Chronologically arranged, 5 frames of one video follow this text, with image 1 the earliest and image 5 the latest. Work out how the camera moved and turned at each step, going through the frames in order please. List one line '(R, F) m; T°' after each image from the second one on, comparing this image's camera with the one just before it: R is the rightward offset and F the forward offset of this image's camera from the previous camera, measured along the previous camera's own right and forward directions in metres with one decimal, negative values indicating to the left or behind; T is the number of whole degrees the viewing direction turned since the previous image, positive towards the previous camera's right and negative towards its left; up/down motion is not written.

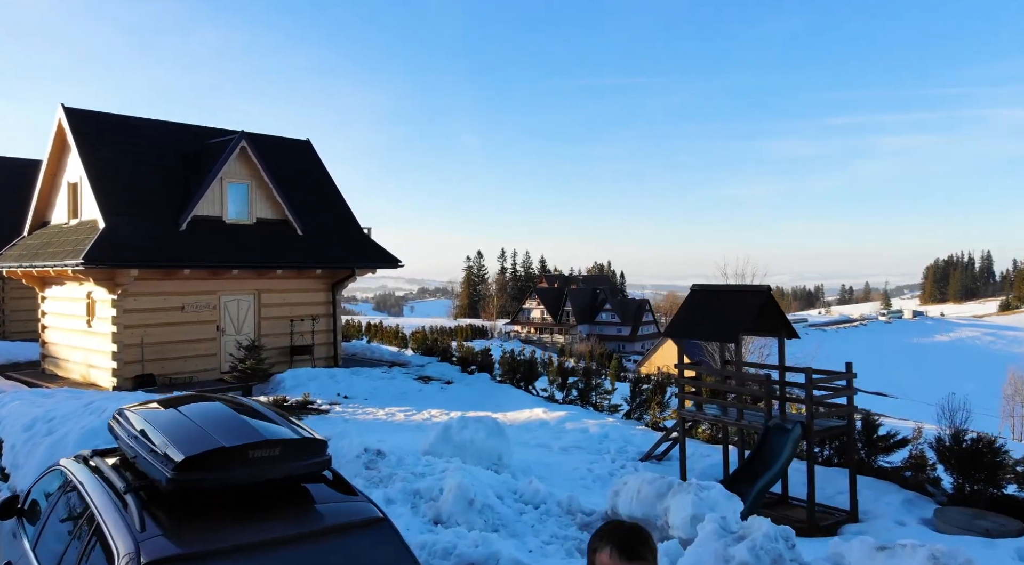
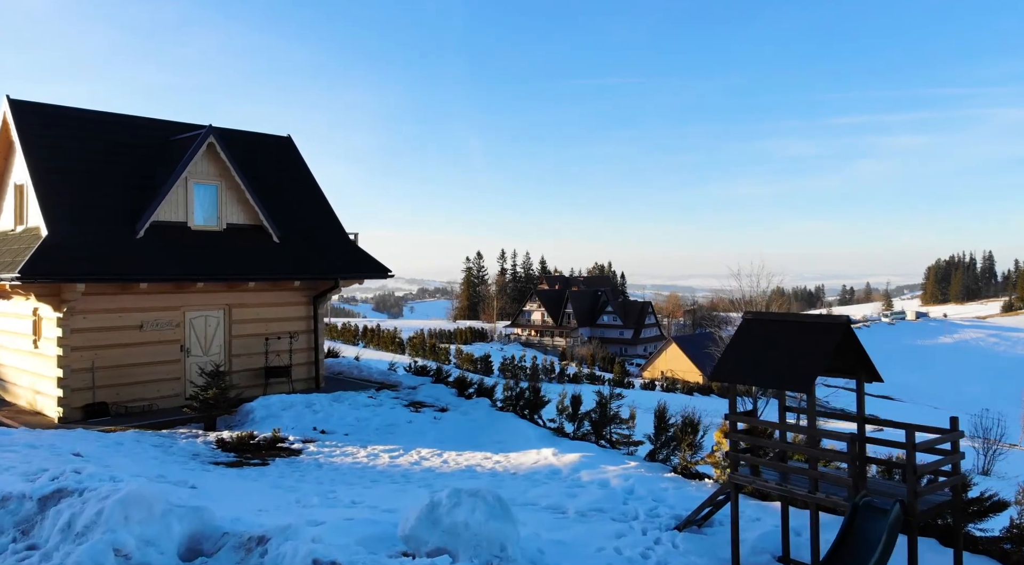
(-0.1, +1.7) m; 0°
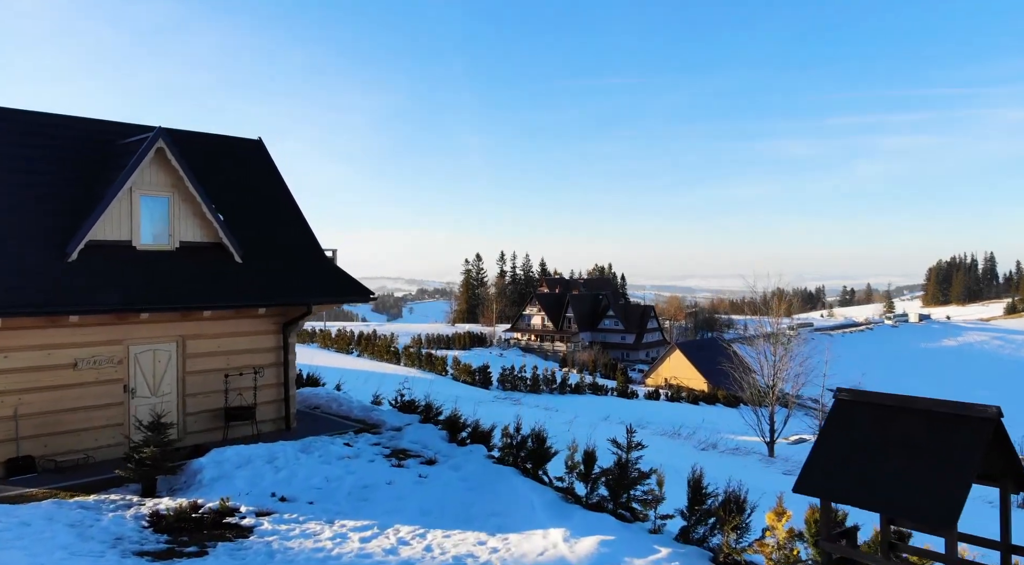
(0.0, +1.9) m; 0°
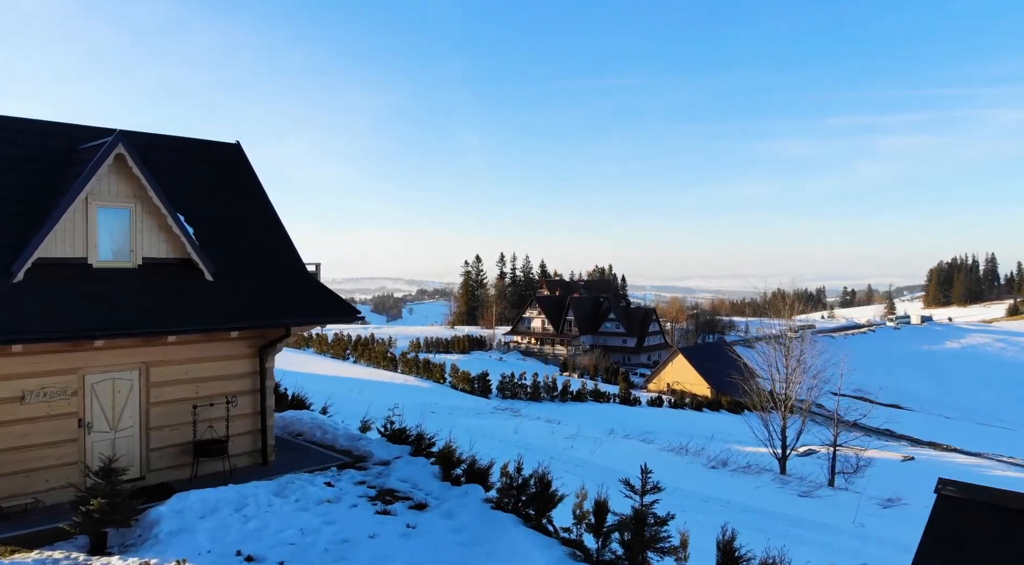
(0.0, +1.2) m; 0°
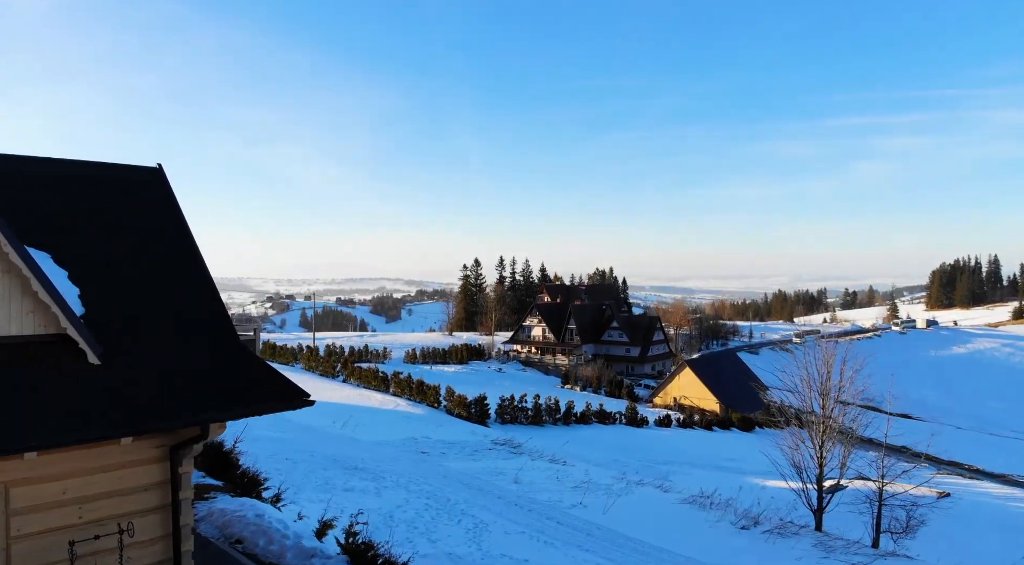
(0.0, +2.9) m; 0°
